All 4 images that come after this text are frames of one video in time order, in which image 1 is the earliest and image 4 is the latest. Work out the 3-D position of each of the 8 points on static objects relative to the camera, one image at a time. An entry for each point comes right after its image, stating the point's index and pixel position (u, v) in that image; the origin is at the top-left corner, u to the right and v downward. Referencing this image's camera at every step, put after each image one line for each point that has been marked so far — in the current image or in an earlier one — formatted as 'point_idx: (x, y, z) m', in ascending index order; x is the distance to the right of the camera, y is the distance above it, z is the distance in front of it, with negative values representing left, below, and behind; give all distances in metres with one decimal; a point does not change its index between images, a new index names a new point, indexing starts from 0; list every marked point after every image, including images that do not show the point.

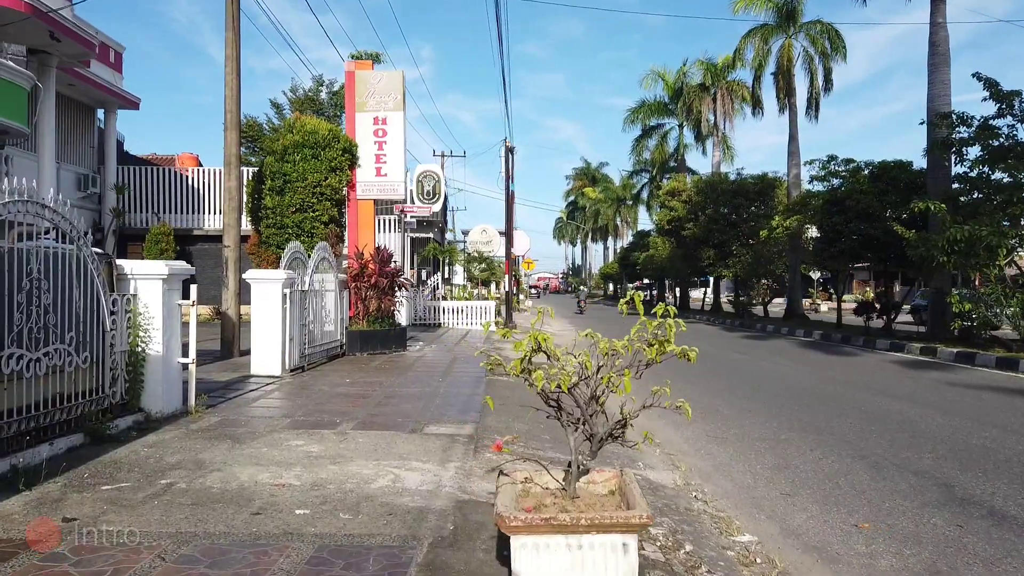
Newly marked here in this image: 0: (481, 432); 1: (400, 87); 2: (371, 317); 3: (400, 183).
0: (-0.3, -1.3, +7.1) m
1: (-2.3, +4.1, +15.3) m
2: (-2.8, -0.6, +14.8) m
3: (-2.3, +2.1, +15.3) m
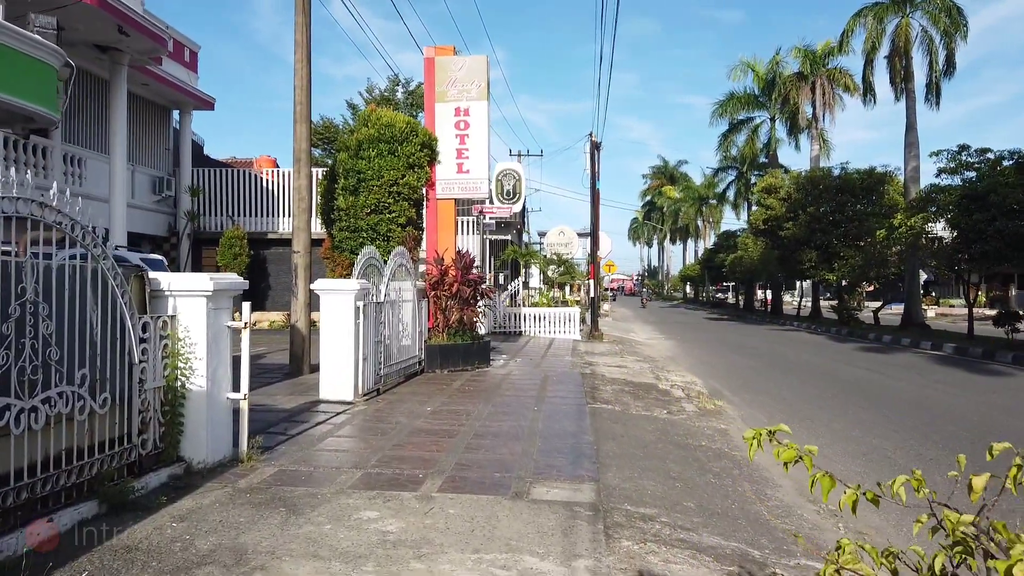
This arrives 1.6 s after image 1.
0: (+0.7, -1.5, +5.4) m
1: (-0.5, +3.9, +13.8) m
2: (-1.1, -0.7, +13.3) m
3: (-0.5, +2.0, +13.8) m
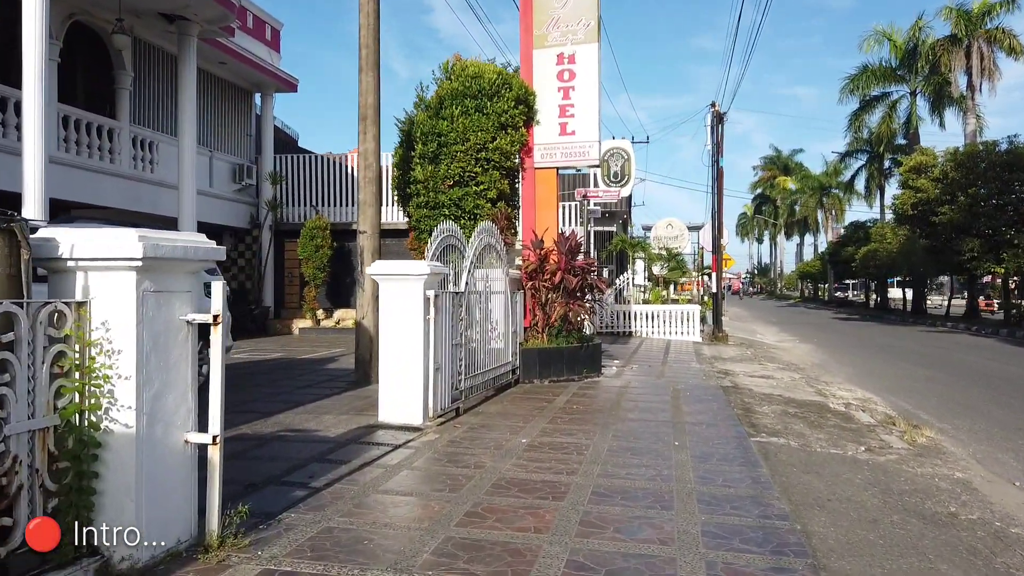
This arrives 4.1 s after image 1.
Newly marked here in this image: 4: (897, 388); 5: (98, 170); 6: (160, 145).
0: (+1.3, -1.3, +2.6) m
1: (+1.2, +4.1, +11.1) m
2: (+0.6, -0.6, +10.7) m
3: (+1.2, +2.1, +11.0) m
4: (+6.1, -1.6, +11.8) m
5: (-8.5, +2.4, +15.3) m
6: (-8.1, +3.3, +17.2) m
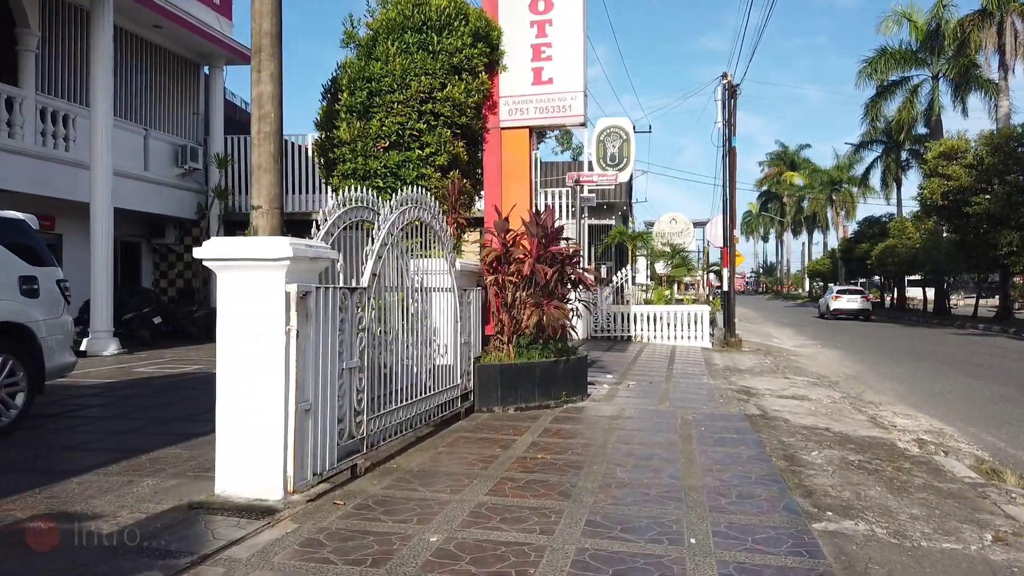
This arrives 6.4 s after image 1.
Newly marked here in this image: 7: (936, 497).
0: (+0.8, -1.3, 0.0) m
1: (+0.7, +4.1, +8.5) m
2: (+0.1, -0.5, +8.1) m
3: (+0.7, +2.2, +8.4) m
4: (+5.6, -1.5, +9.2) m
5: (-9.0, +2.4, +12.8) m
6: (-8.5, +3.3, +14.6) m
7: (+2.9, -1.4, +5.1) m
